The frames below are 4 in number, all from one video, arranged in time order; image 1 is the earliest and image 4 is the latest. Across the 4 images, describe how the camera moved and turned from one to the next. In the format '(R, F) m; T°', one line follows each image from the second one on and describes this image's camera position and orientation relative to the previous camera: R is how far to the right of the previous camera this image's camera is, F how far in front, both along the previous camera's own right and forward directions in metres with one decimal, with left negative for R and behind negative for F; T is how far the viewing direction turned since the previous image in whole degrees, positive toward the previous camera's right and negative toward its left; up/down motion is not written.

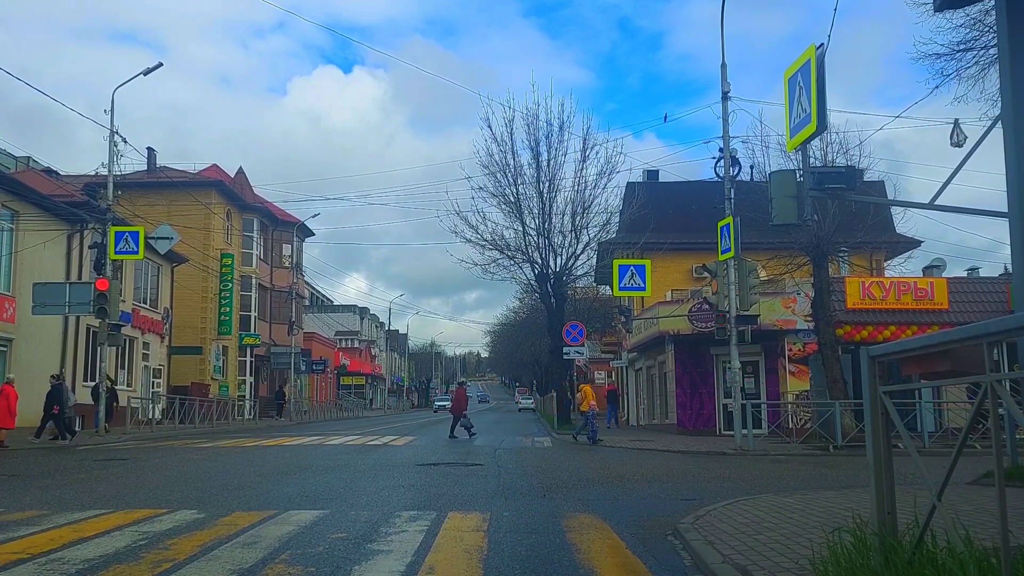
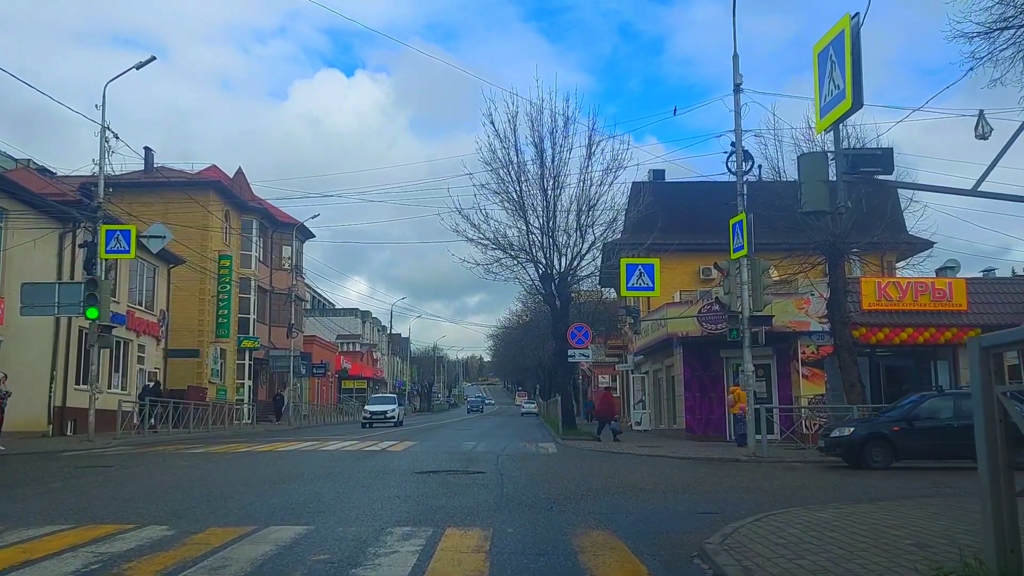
(0.0, +0.8) m; 0°
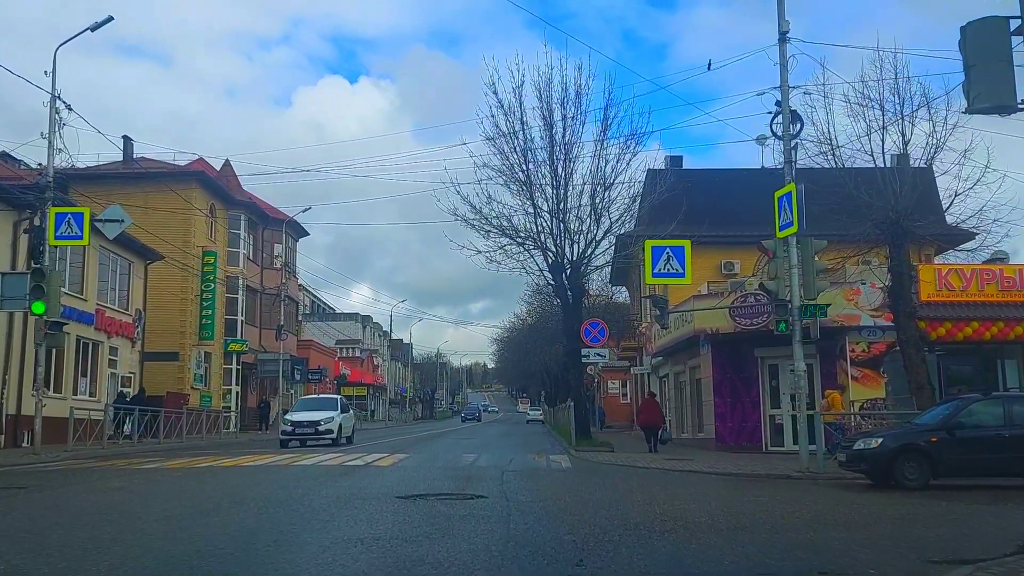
(-0.1, +3.1) m; 0°
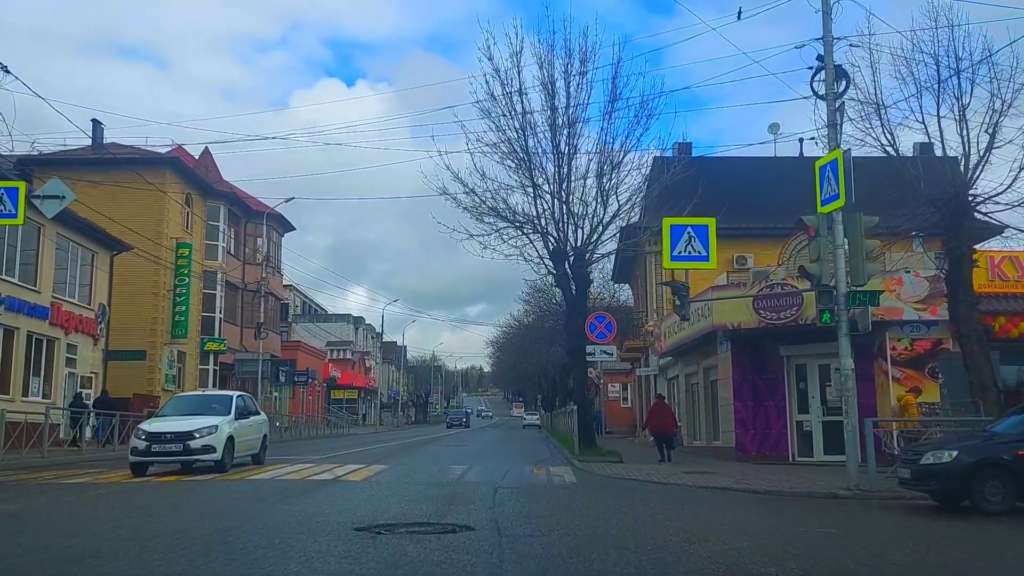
(0.0, +2.6) m; 0°
